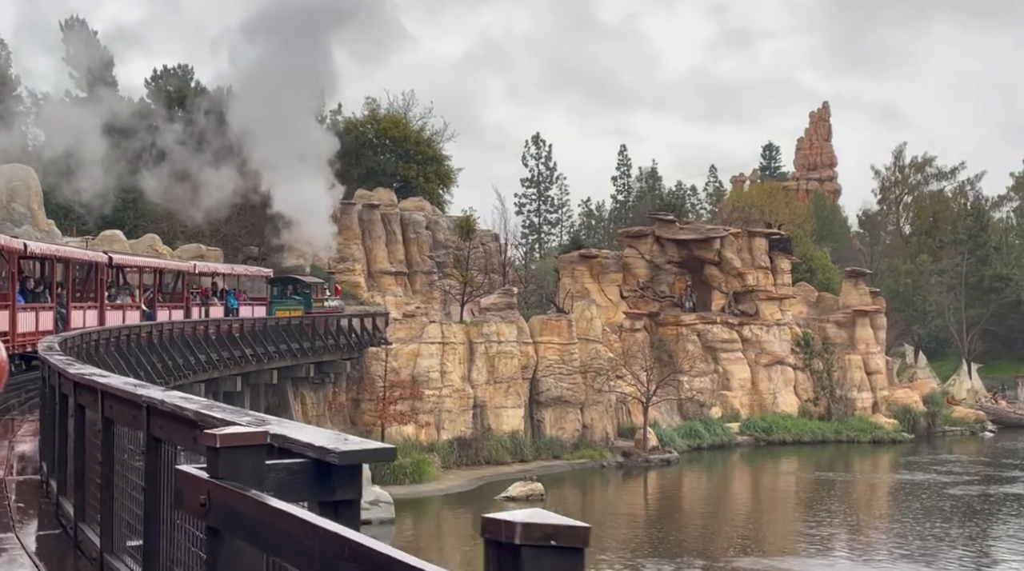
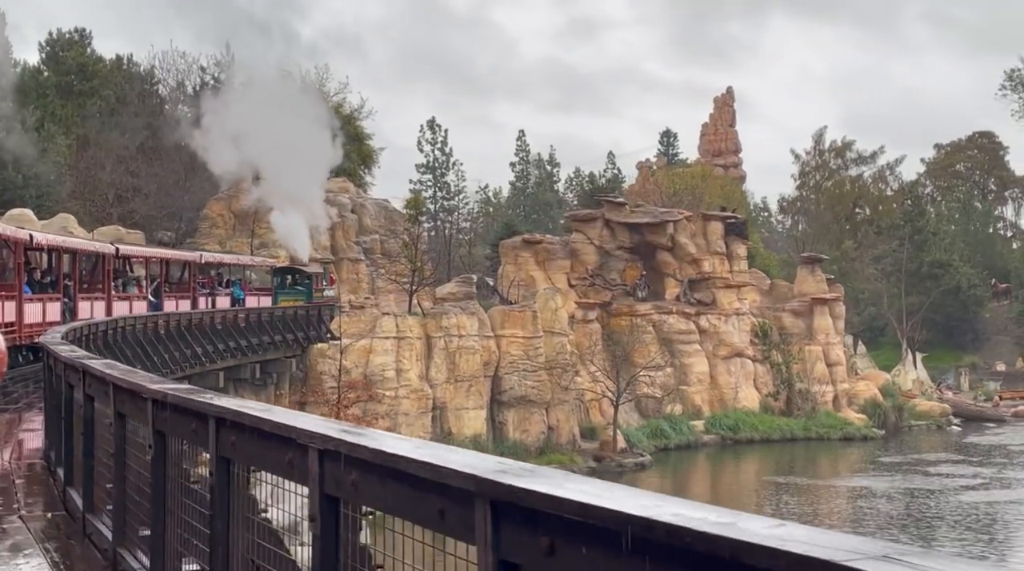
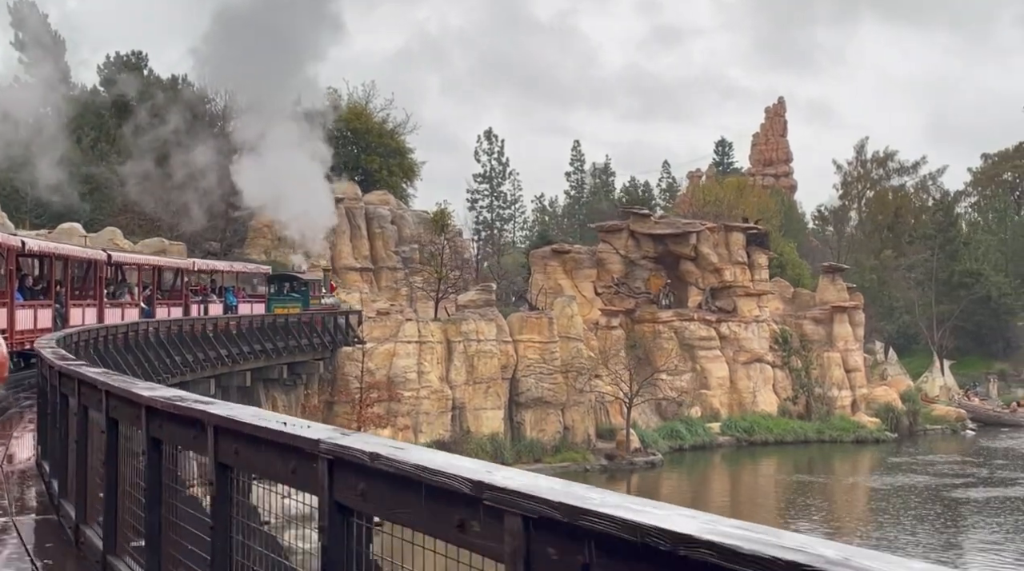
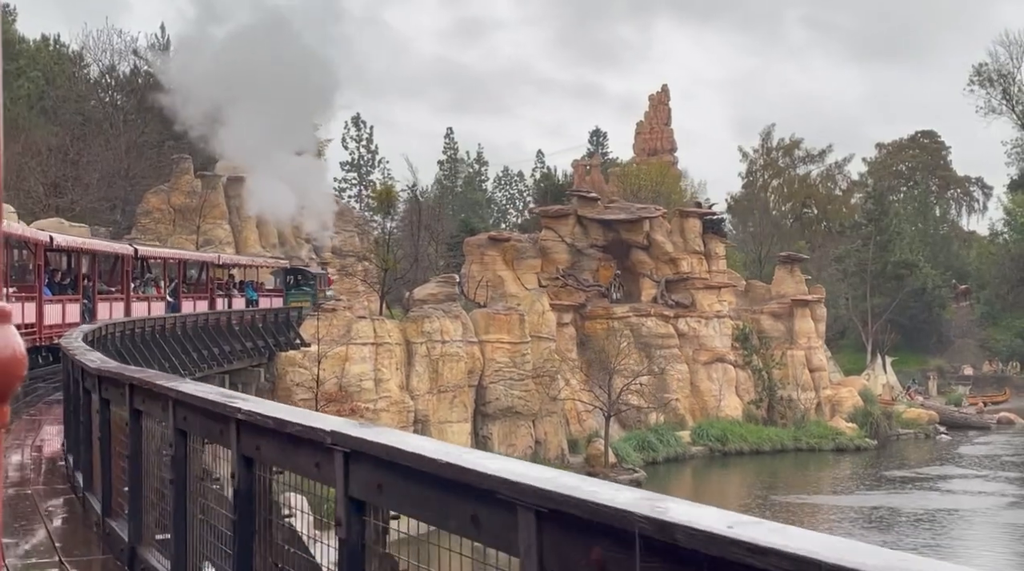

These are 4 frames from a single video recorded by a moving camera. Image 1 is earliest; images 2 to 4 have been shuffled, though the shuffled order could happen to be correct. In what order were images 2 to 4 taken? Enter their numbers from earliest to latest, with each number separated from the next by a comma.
3, 2, 4
